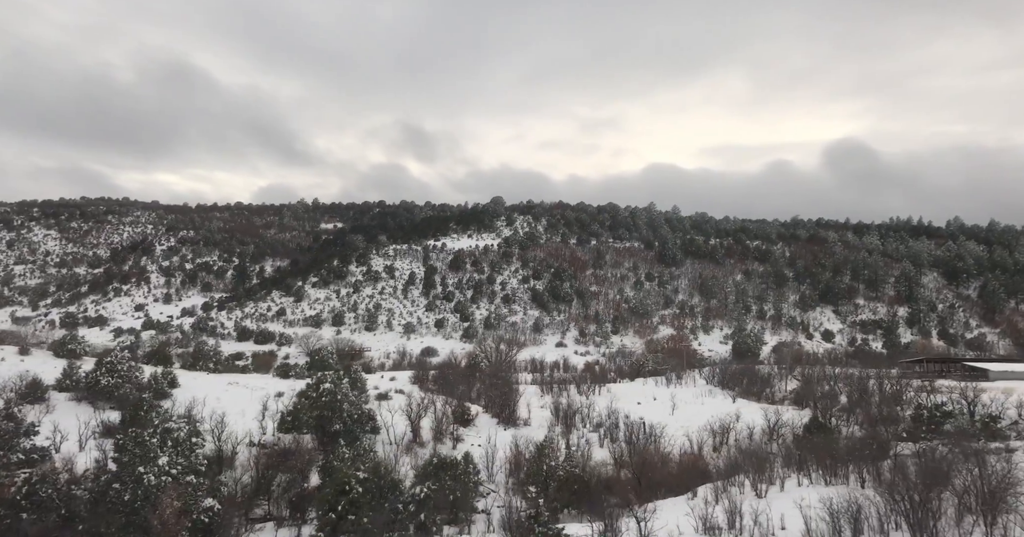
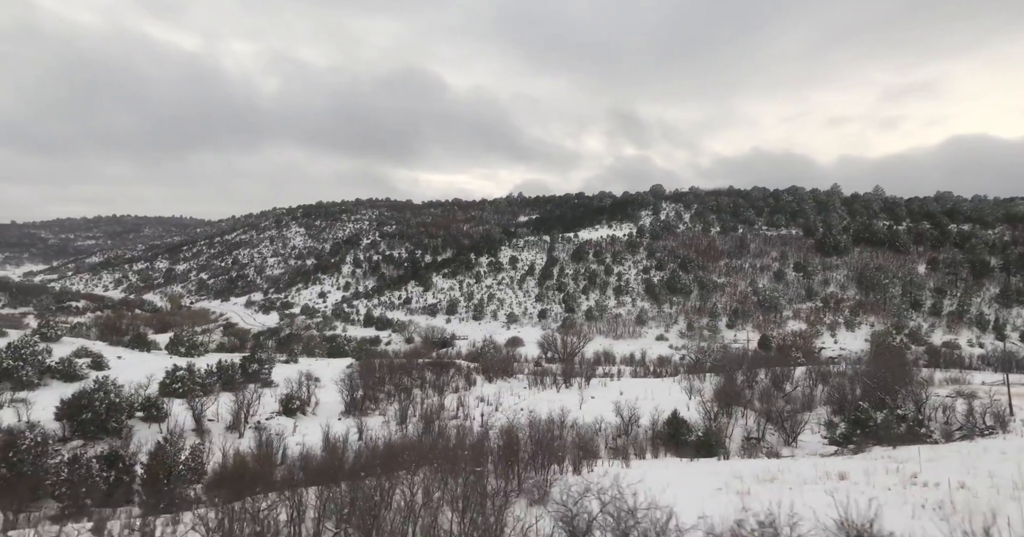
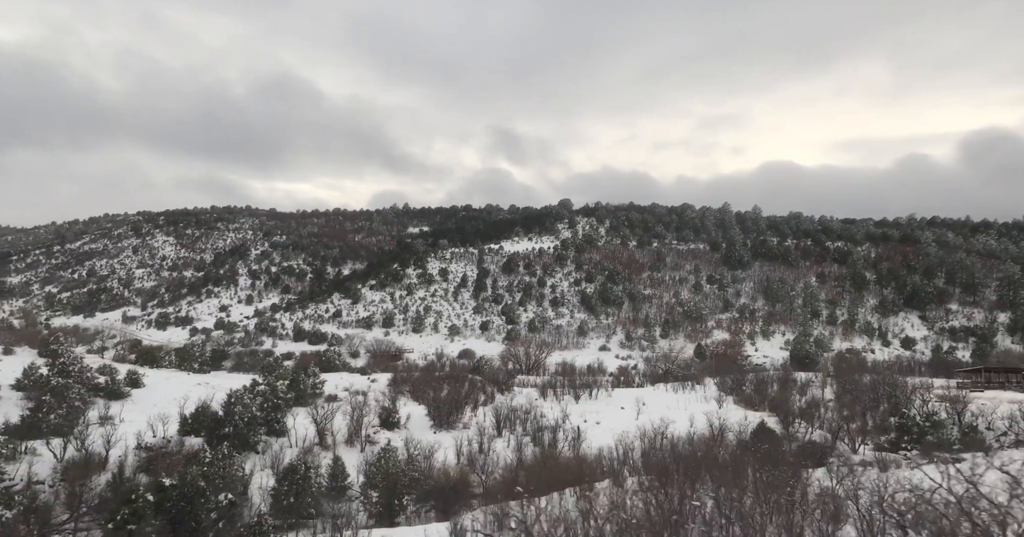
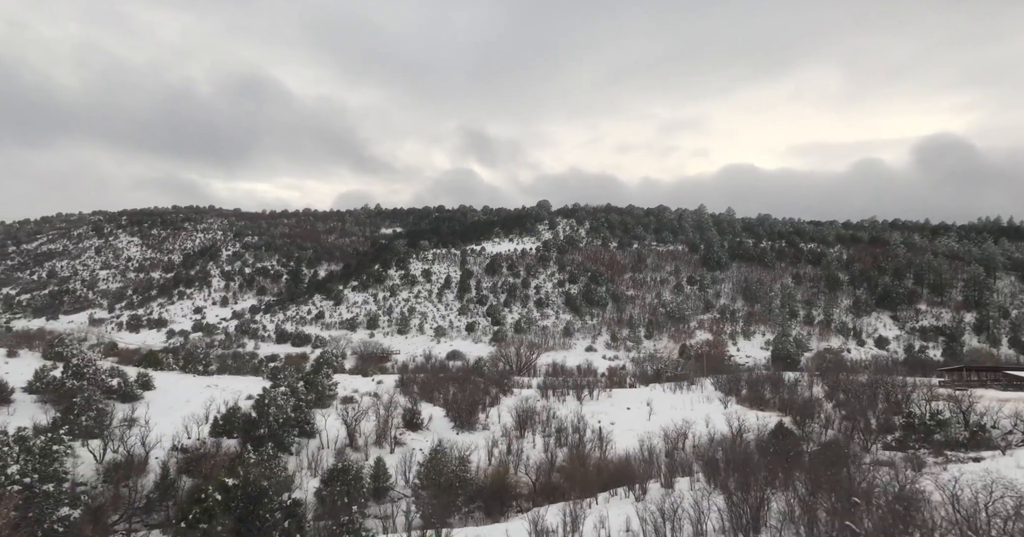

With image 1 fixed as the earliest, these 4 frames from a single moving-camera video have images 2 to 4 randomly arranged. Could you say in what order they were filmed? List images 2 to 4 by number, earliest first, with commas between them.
4, 3, 2
